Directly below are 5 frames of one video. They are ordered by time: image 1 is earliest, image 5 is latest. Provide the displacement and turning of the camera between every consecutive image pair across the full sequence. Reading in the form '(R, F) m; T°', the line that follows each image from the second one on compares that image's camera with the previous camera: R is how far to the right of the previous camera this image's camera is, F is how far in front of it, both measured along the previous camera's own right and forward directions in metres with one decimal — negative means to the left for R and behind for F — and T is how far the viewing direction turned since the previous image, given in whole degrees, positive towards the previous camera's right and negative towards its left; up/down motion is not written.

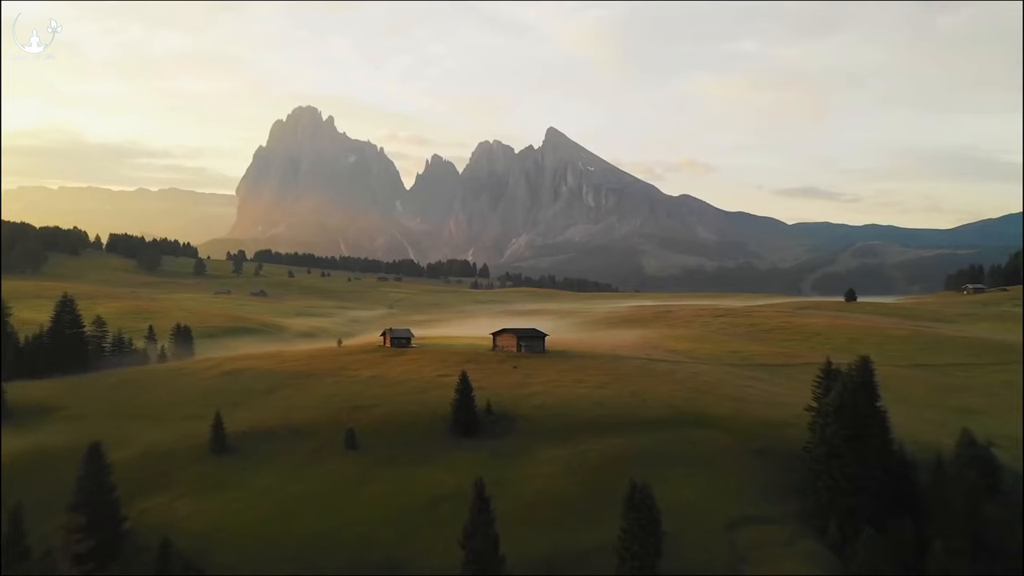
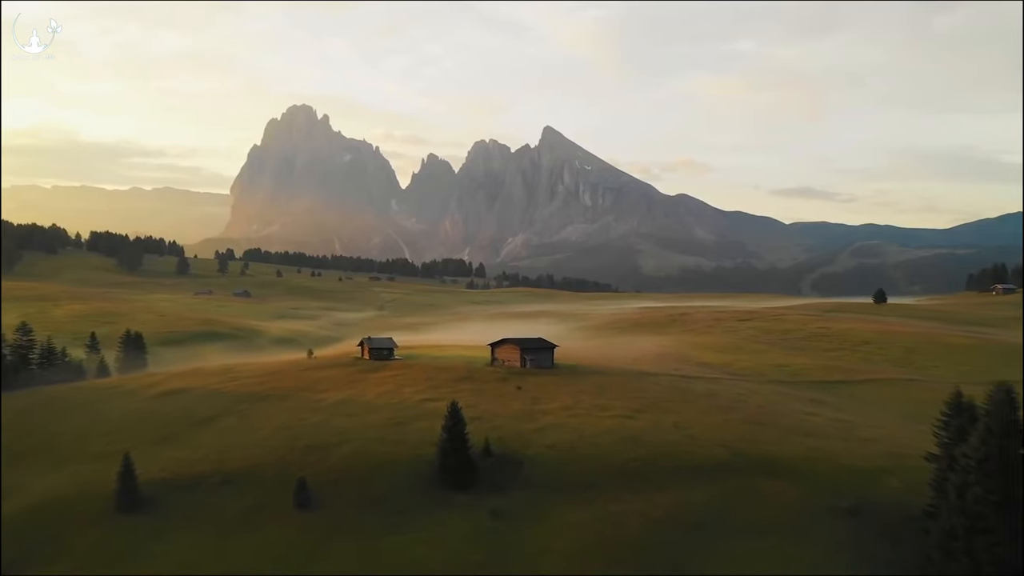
(-0.4, +7.6) m; 0°
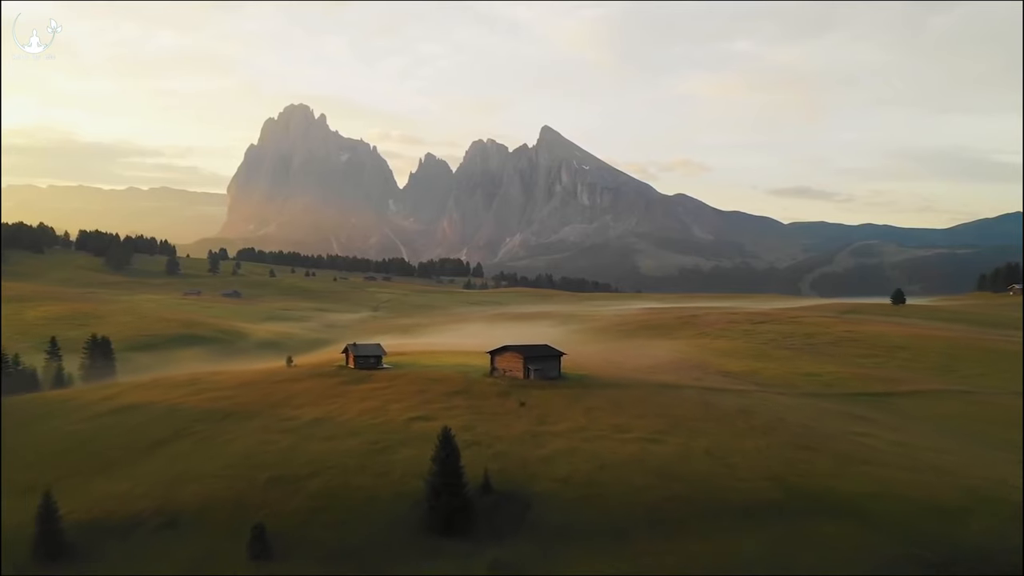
(-0.2, +4.2) m; 0°
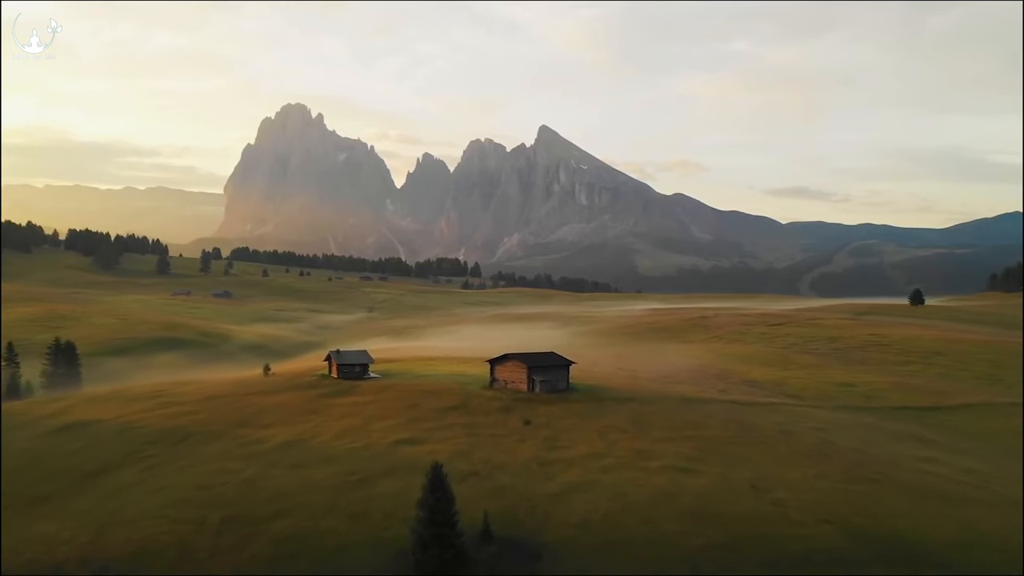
(-0.2, +3.8) m; 0°
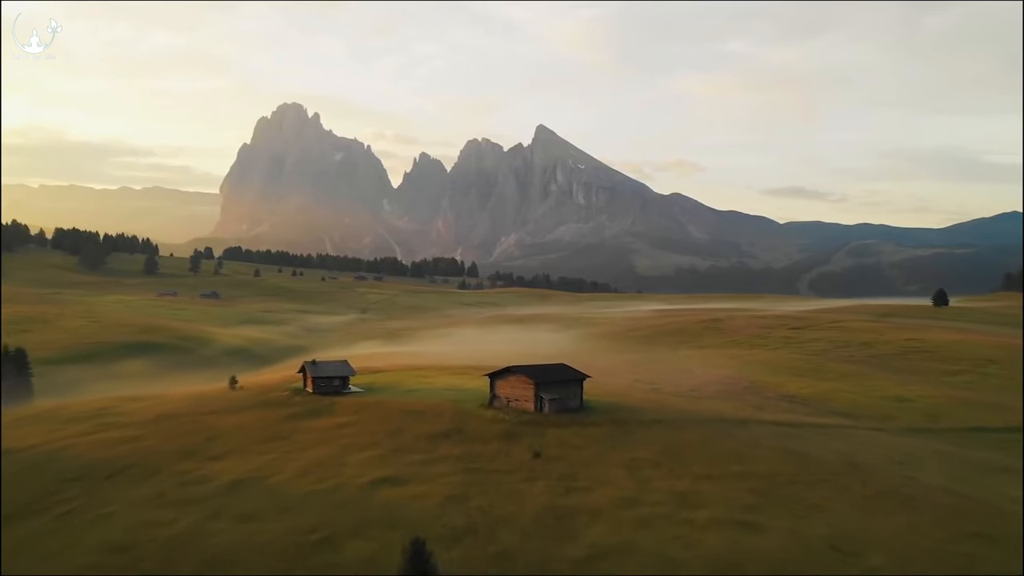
(-0.3, +4.4) m; 0°
